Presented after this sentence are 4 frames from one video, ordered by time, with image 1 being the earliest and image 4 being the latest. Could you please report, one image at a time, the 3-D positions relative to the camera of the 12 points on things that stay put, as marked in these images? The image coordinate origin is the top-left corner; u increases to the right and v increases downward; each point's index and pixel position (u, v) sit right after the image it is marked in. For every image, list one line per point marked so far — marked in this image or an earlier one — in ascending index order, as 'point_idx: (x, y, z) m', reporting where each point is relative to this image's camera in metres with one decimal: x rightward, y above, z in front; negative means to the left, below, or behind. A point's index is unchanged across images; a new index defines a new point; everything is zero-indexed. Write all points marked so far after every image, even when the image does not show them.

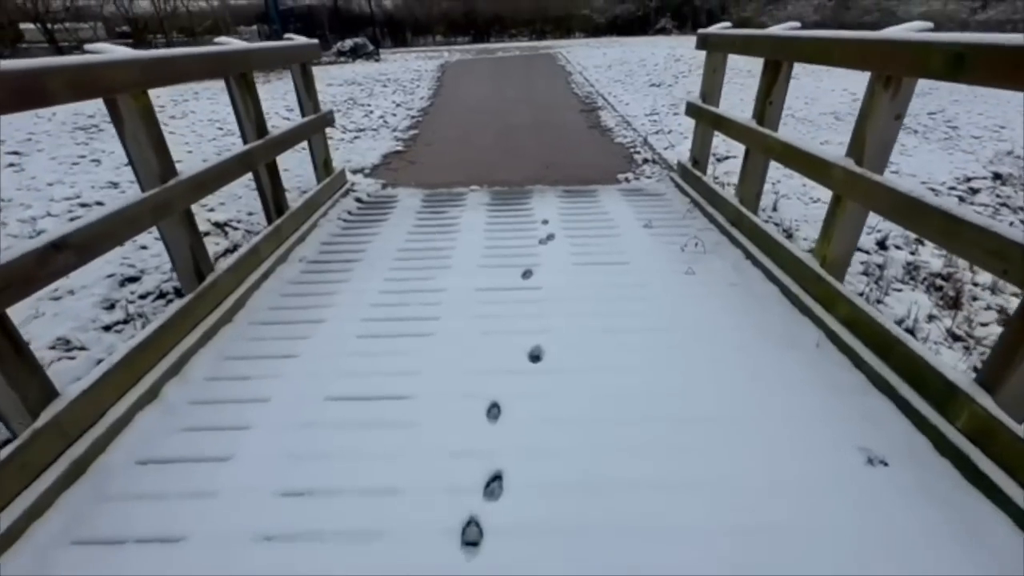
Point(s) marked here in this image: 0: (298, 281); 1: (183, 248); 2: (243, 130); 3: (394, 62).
0: (-1.4, 0.0, +3.0) m
1: (-1.7, +0.2, +2.4) m
2: (-1.8, +1.1, +3.1) m
3: (-3.5, +6.7, +13.8) m
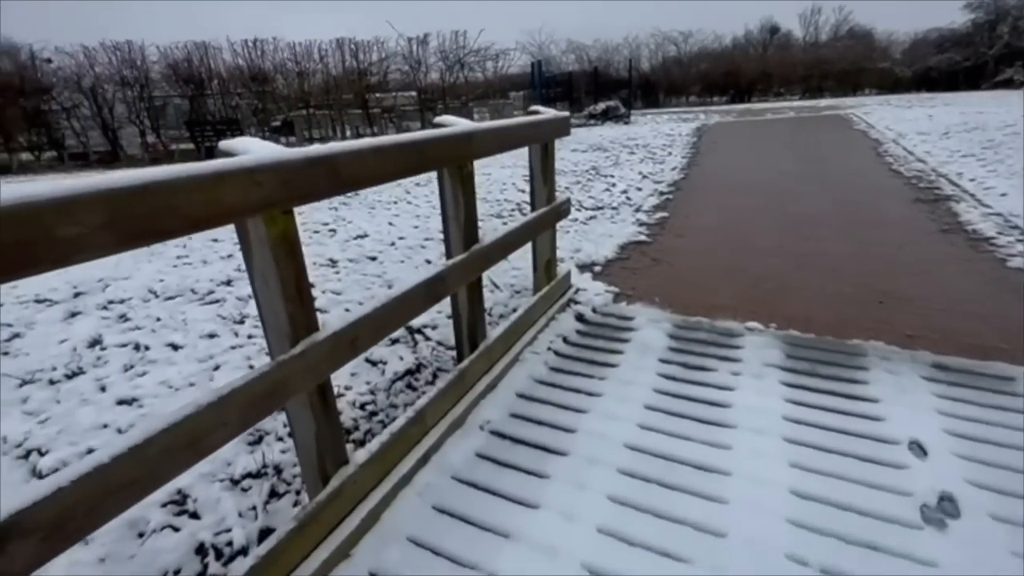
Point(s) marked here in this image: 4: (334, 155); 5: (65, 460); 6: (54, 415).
0: (-0.2, -0.8, +1.9) m
1: (-0.7, -0.5, +1.6) m
2: (-0.3, +0.2, +2.2) m
3: (+3.7, +4.5, +13.0) m
4: (-0.5, +0.4, +1.4) m
5: (-2.0, -0.8, +2.1) m
6: (-2.3, -0.6, +2.3) m
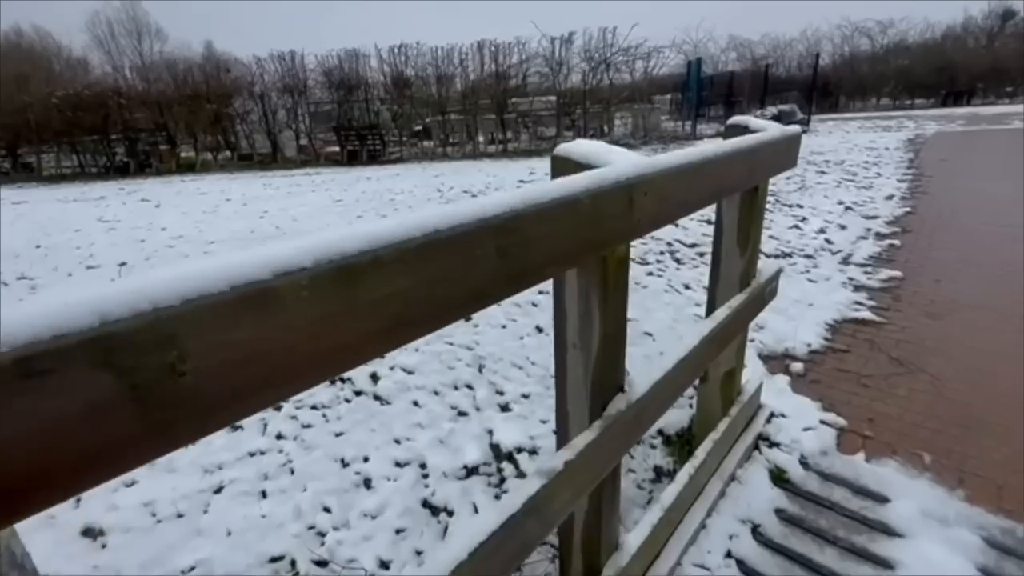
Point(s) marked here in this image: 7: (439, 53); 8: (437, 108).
0: (+0.1, -1.3, +0.8) m
1: (-0.5, -0.9, +0.6) m
2: (+0.1, -0.2, +1.1) m
3: (+7.1, +3.4, +10.4) m
4: (-0.3, 0.0, +0.4) m
5: (-1.7, -1.1, +1.4) m
6: (-1.8, -0.9, +1.7) m
7: (-1.9, +6.1, +12.0) m
8: (-1.8, +4.4, +11.5) m
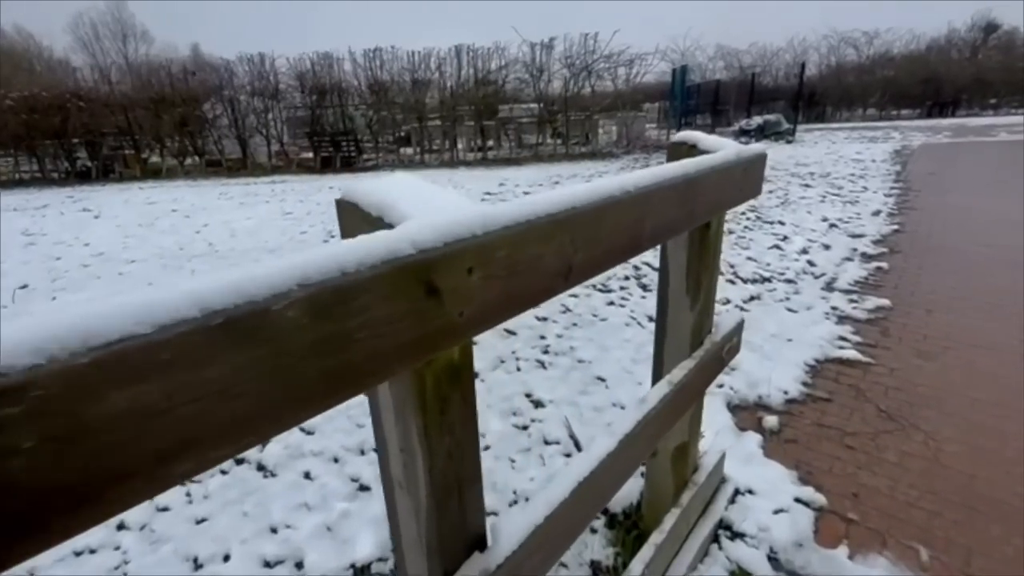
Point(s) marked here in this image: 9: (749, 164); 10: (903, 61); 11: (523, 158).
0: (-0.3, -1.4, +0.4) m
1: (-0.8, -1.1, +0.1) m
2: (-0.2, -0.4, +0.7) m
3: (+6.6, +3.1, +10.2) m
4: (-0.6, -0.2, 0.0) m
5: (-2.0, -1.2, +1.0) m
6: (-2.2, -1.1, +1.2) m
7: (-2.4, +5.8, +11.6) m
8: (-2.3, +4.1, +11.1) m
9: (+0.7, +0.3, +1.3) m
10: (+13.1, +7.6, +15.4) m
11: (+0.2, +2.9, +10.3) m
